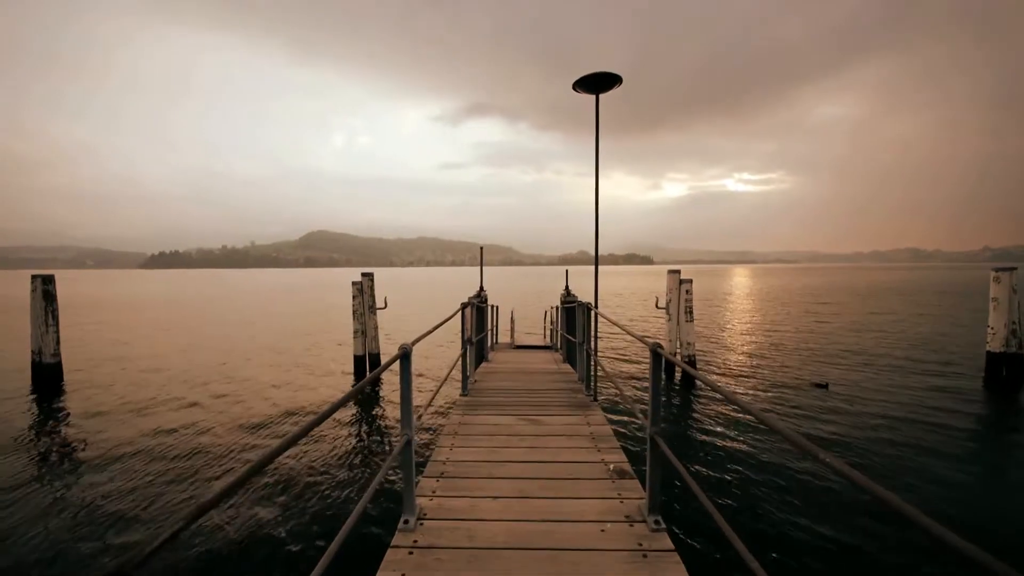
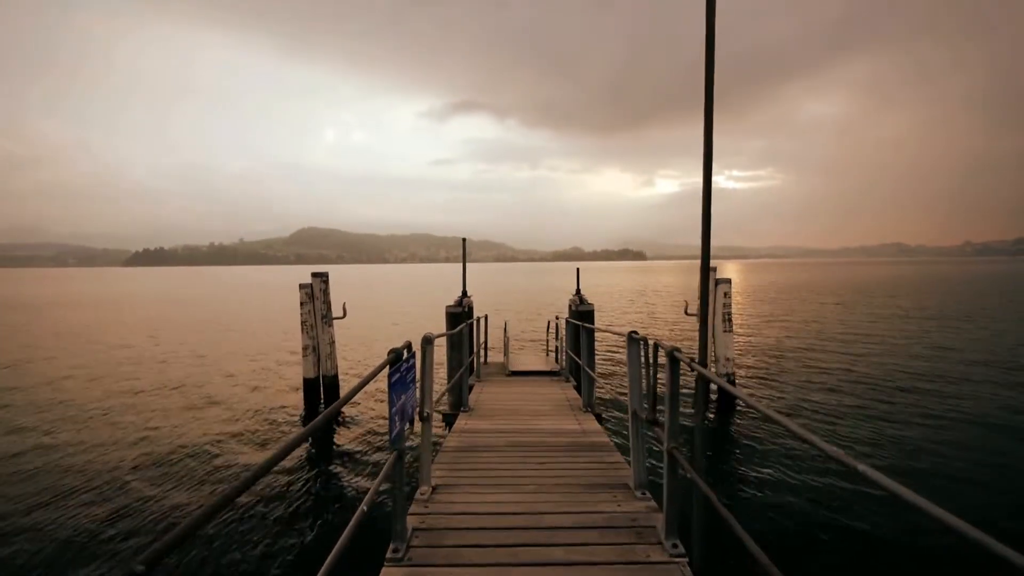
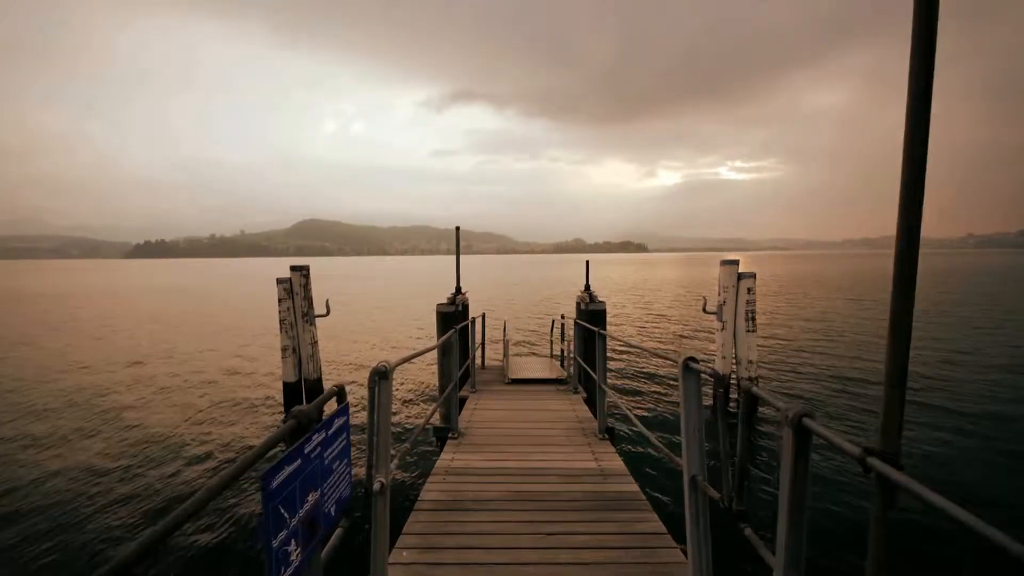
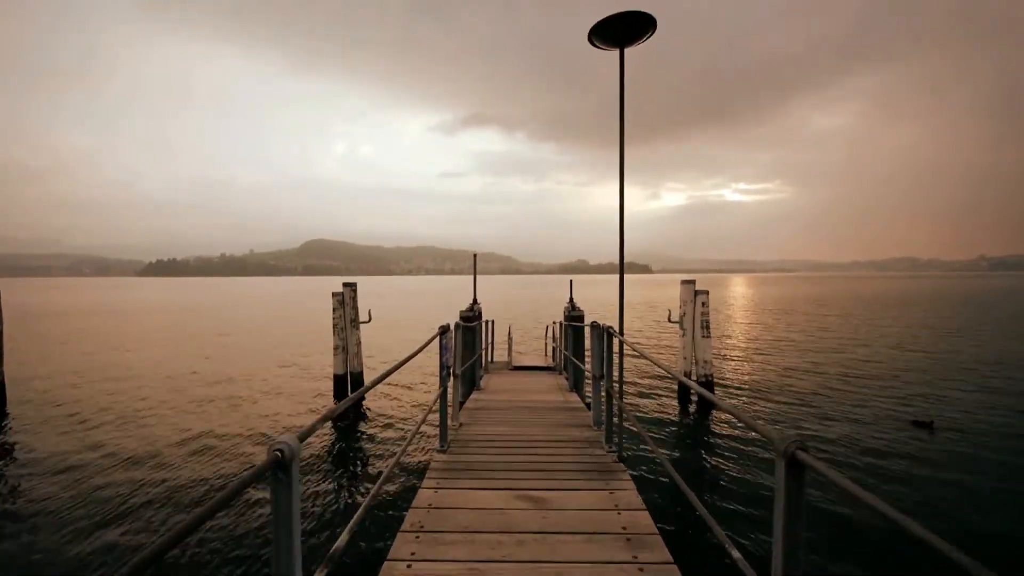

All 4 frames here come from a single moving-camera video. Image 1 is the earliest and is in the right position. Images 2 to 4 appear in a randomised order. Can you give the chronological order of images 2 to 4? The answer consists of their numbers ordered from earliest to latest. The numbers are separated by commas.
4, 2, 3
